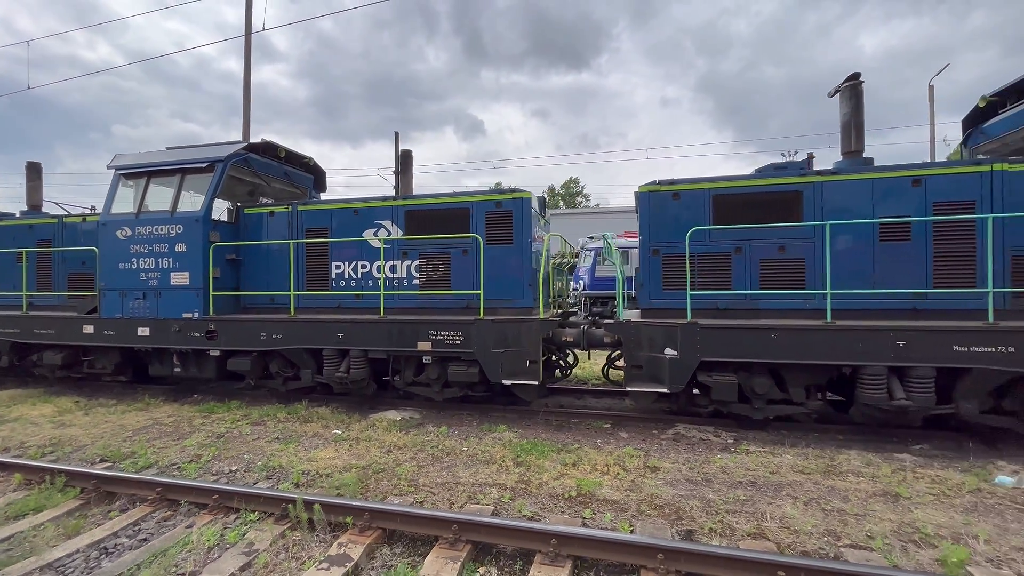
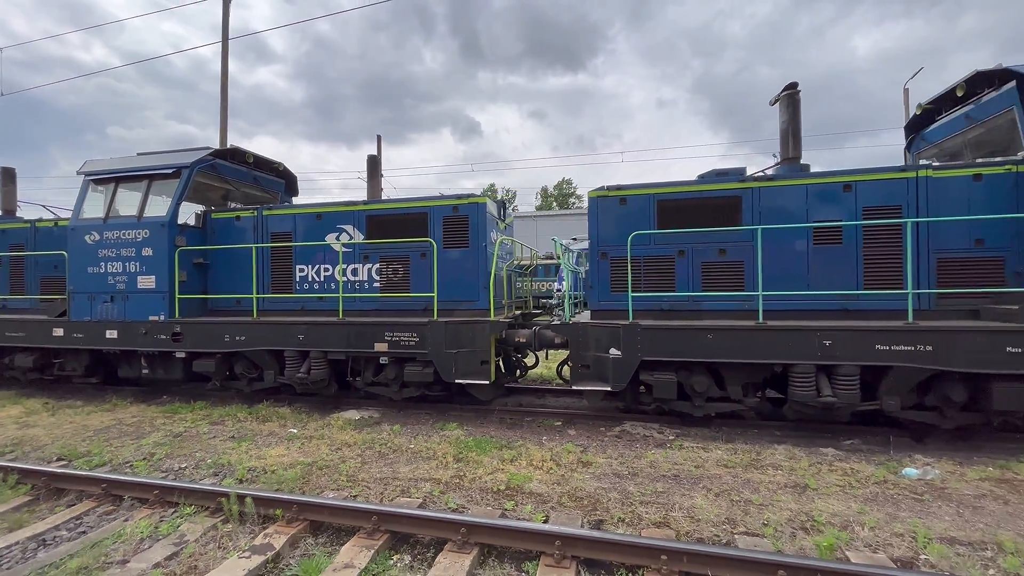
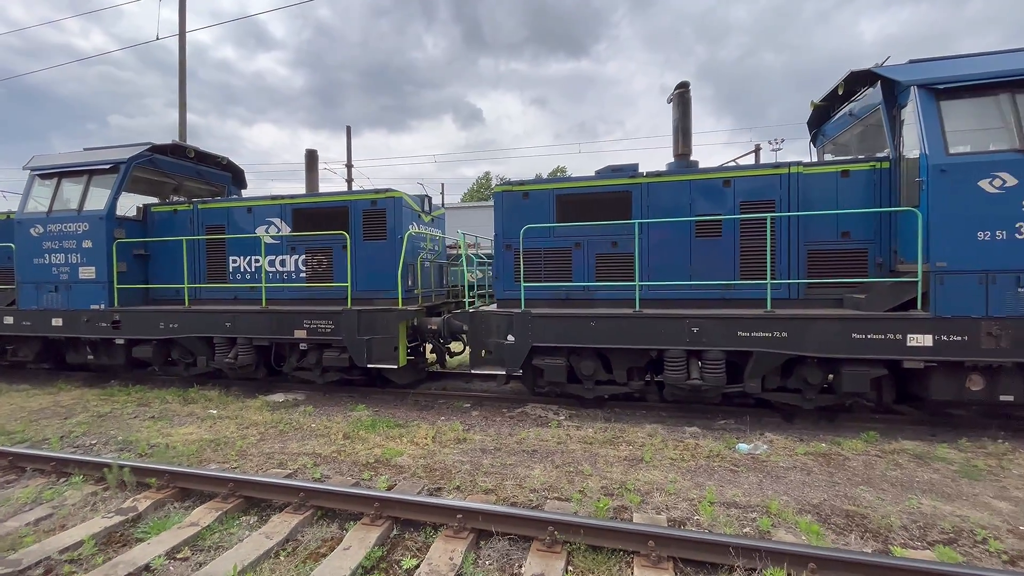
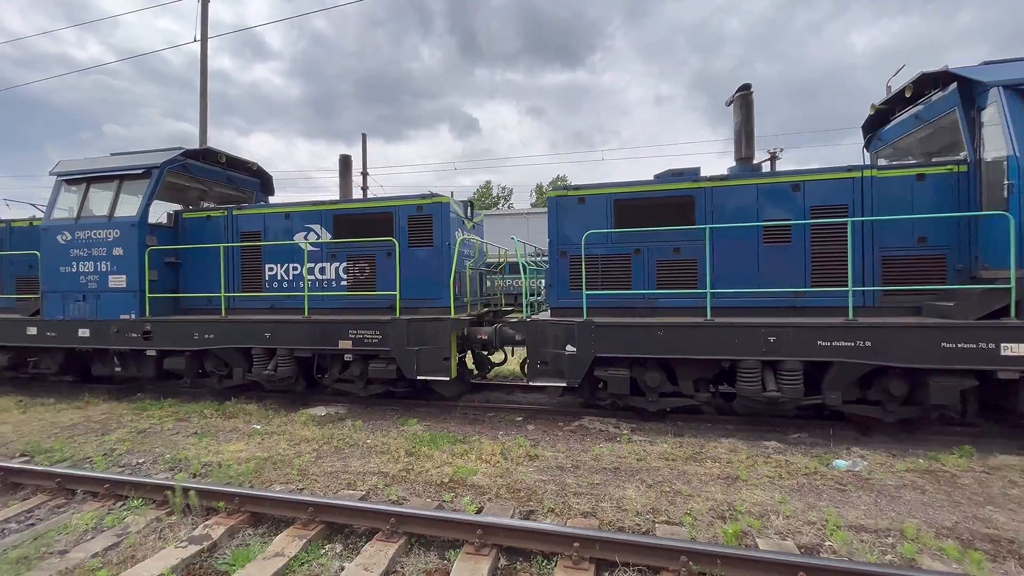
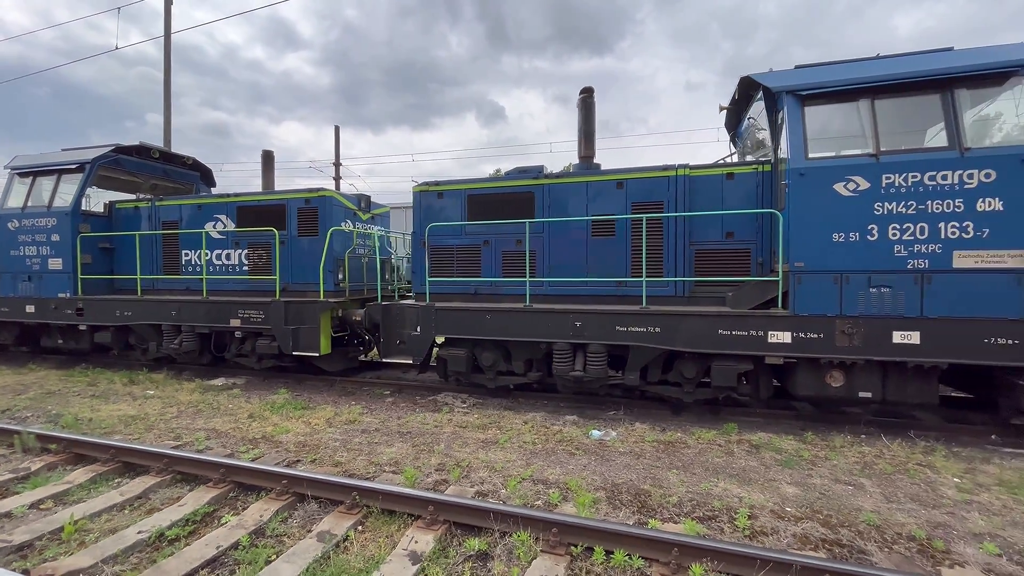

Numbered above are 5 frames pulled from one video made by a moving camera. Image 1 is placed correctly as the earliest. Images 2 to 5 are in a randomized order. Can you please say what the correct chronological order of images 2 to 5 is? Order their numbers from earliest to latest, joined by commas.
2, 4, 3, 5
